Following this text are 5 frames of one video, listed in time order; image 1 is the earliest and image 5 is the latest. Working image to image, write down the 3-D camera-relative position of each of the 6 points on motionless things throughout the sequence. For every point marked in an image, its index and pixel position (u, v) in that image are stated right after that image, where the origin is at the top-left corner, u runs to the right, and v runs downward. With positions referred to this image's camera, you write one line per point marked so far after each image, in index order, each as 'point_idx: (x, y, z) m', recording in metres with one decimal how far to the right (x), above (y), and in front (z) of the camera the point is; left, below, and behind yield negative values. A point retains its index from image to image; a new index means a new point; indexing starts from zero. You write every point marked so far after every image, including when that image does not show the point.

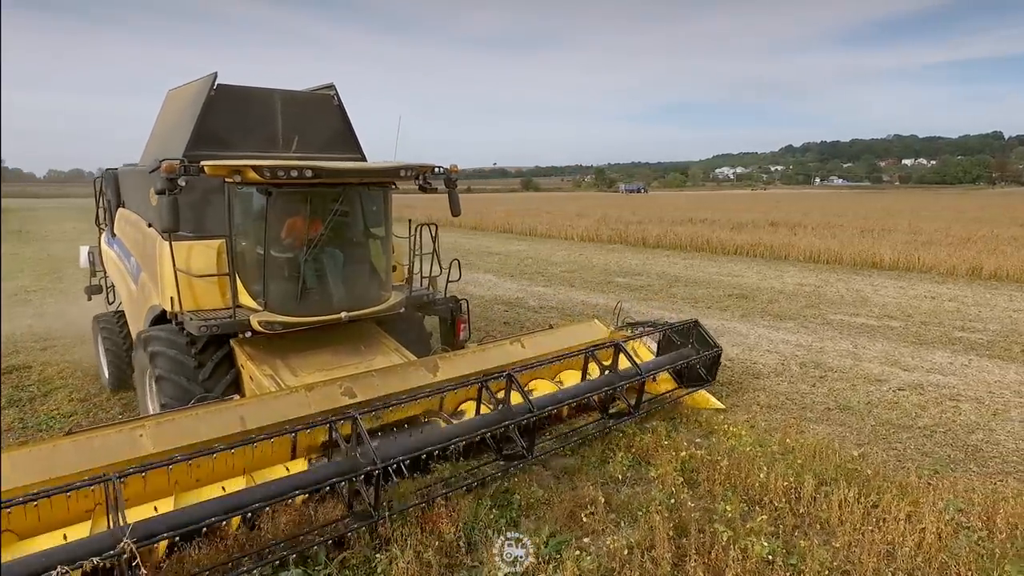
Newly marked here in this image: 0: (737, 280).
0: (+5.3, +0.2, +14.8) m
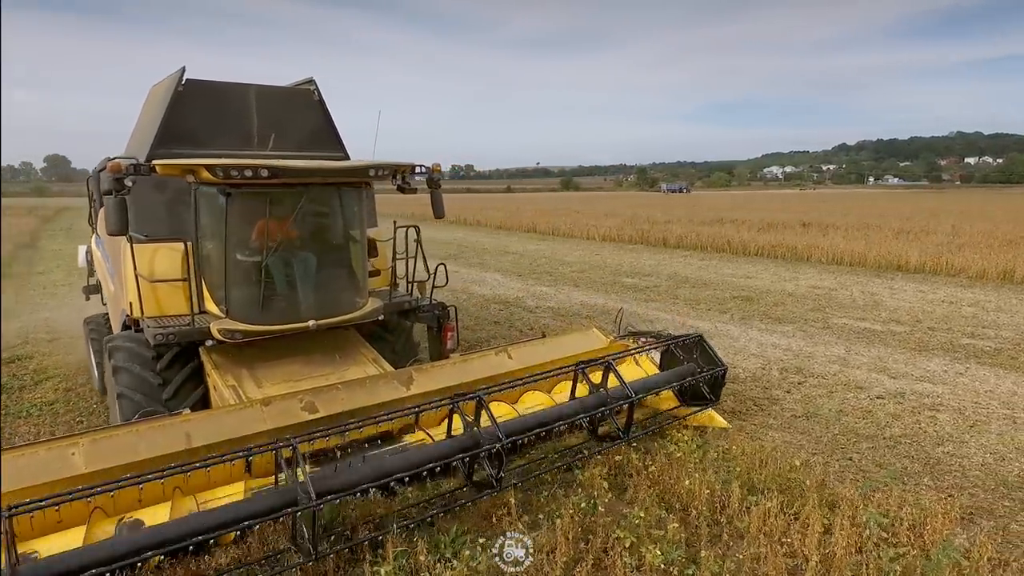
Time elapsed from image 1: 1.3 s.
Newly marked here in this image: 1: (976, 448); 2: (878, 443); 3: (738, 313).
0: (+5.5, +0.1, +14.5) m
1: (+3.8, -1.3, +5.1) m
2: (+3.1, -1.3, +5.2) m
3: (+3.9, -0.4, +10.8) m
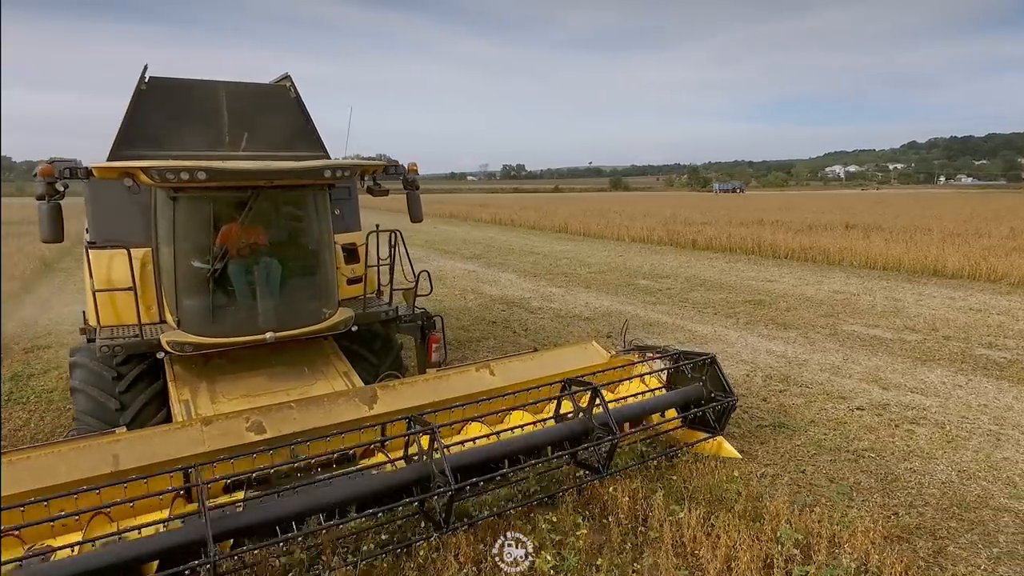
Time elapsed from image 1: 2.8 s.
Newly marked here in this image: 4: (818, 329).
0: (+5.8, +0.1, +14.1) m
1: (+3.4, -1.4, +4.9) m
2: (+2.6, -1.4, +5.0) m
3: (+4.0, -0.5, +10.6) m
4: (+4.8, -0.6, +9.7) m
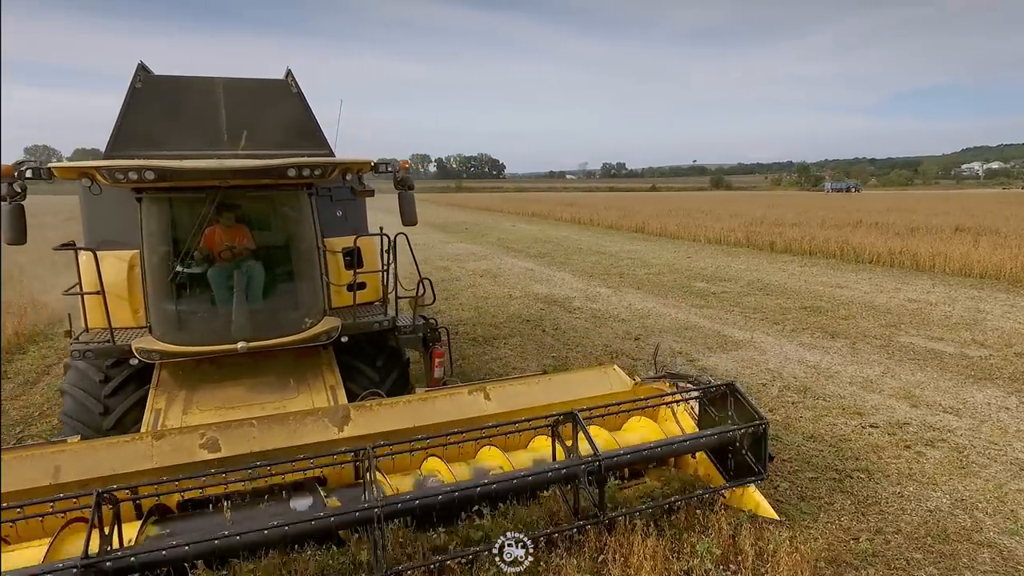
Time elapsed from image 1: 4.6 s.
0: (+6.8, -0.1, +13.2) m
1: (+3.1, -1.5, +4.5) m
2: (+2.4, -1.4, +4.7) m
3: (+4.5, -0.6, +10.0) m
4: (+5.2, -0.8, +9.0) m
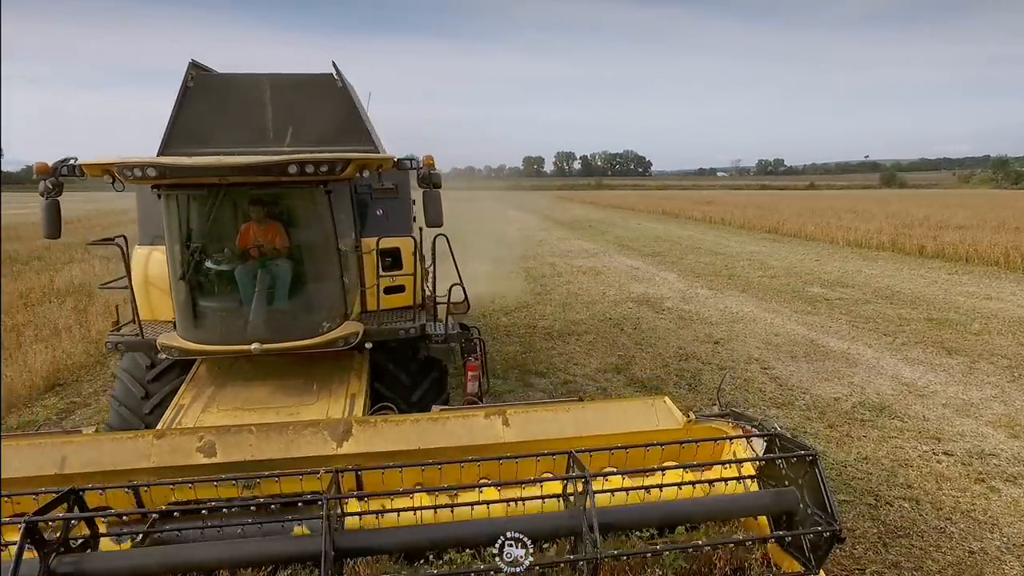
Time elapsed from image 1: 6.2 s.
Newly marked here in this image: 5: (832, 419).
0: (+8.7, -0.3, +11.6) m
1: (+3.1, -1.5, +3.9) m
2: (+2.4, -1.5, +4.3) m
3: (+5.7, -0.7, +9.0) m
4: (+6.2, -0.9, +7.8) m
5: (+3.0, -1.2, +5.9) m
